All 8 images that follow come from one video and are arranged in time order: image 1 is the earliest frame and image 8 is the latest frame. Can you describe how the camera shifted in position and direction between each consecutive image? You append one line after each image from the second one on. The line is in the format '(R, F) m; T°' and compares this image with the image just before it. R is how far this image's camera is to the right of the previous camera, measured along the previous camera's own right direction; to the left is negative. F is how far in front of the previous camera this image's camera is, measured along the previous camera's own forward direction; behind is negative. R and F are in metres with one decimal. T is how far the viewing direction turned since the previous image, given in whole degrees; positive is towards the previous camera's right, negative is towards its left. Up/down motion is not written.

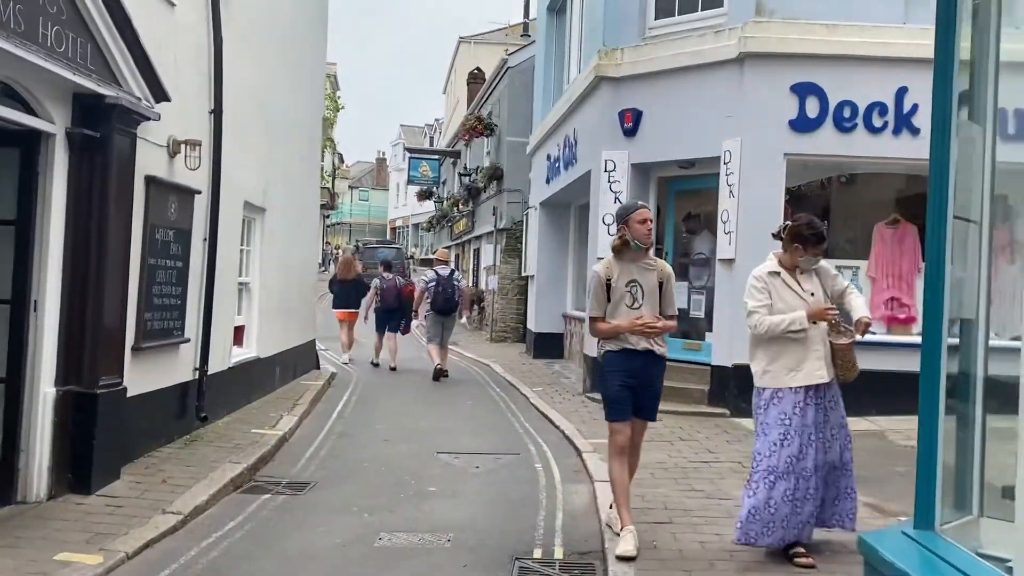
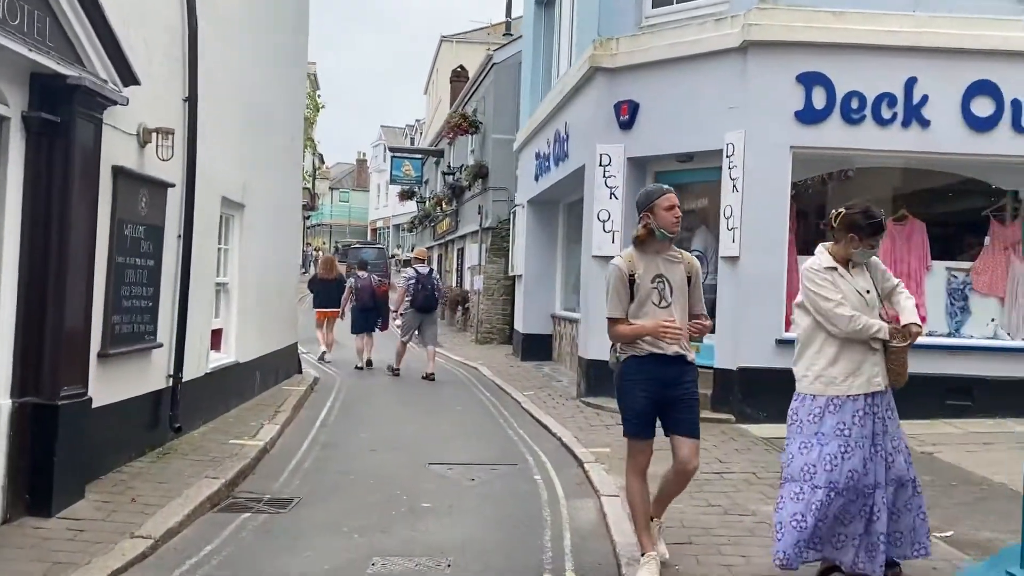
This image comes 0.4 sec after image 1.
(-0.1, +0.5) m; +1°
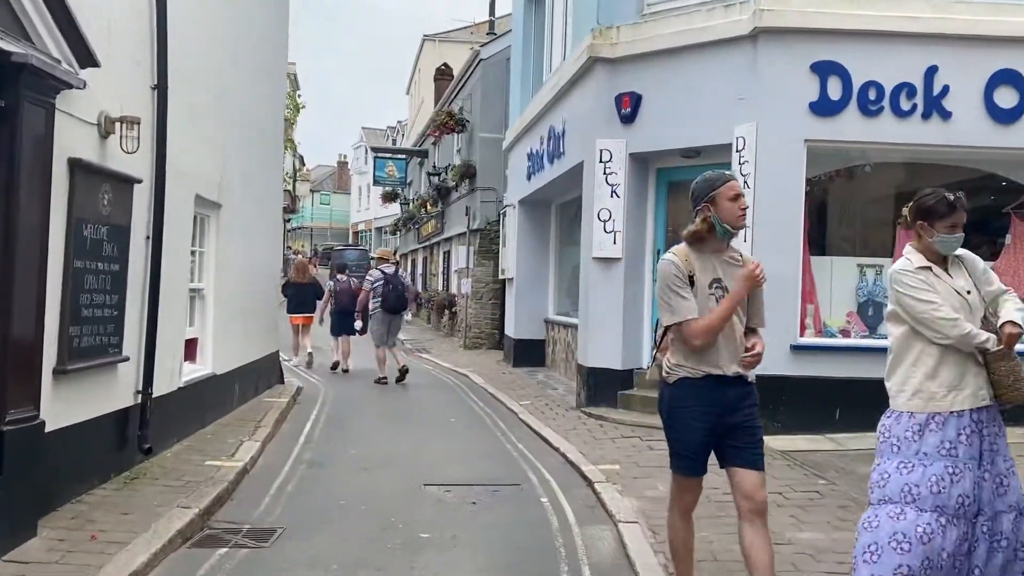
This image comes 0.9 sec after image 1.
(-0.1, +0.6) m; +1°
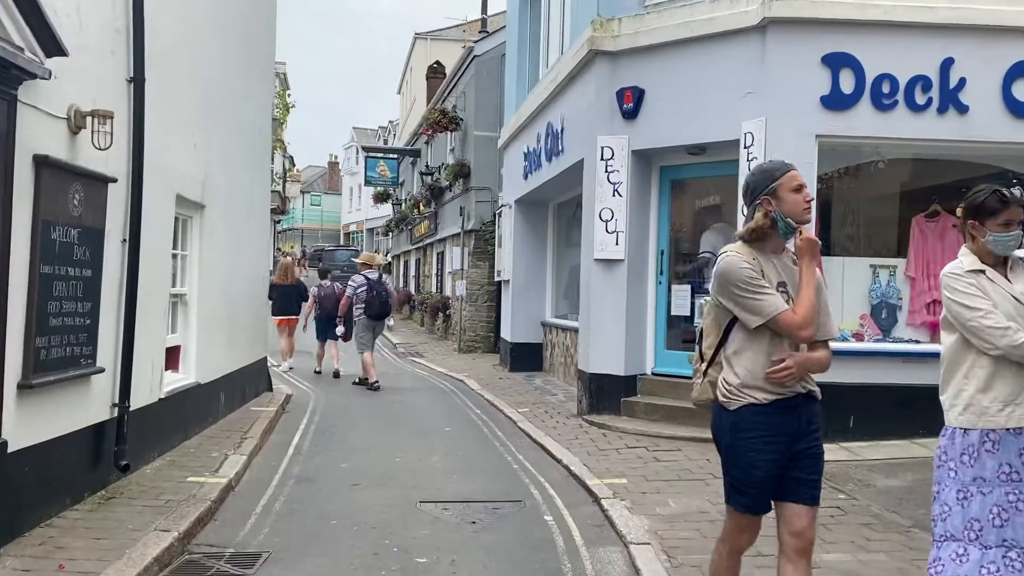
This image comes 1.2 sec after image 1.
(-0.1, +0.4) m; 0°
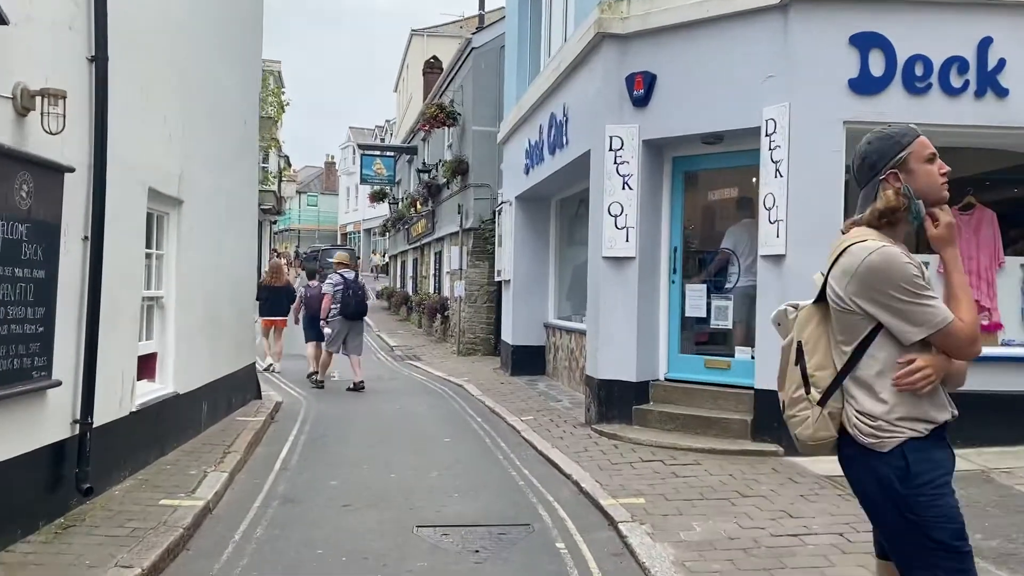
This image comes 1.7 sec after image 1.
(0.0, +0.6) m; 0°
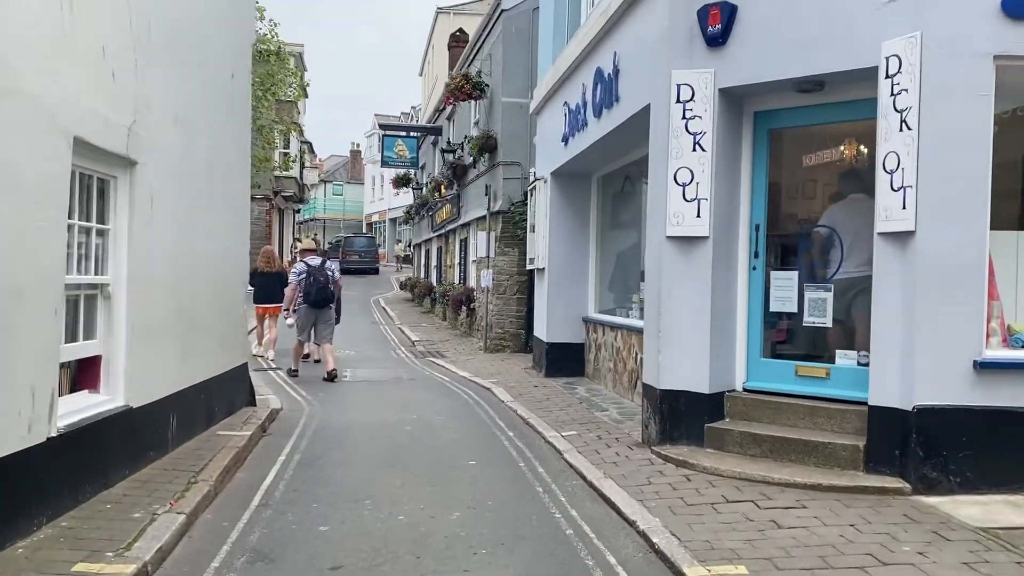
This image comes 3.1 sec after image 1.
(-0.1, +1.7) m; -2°
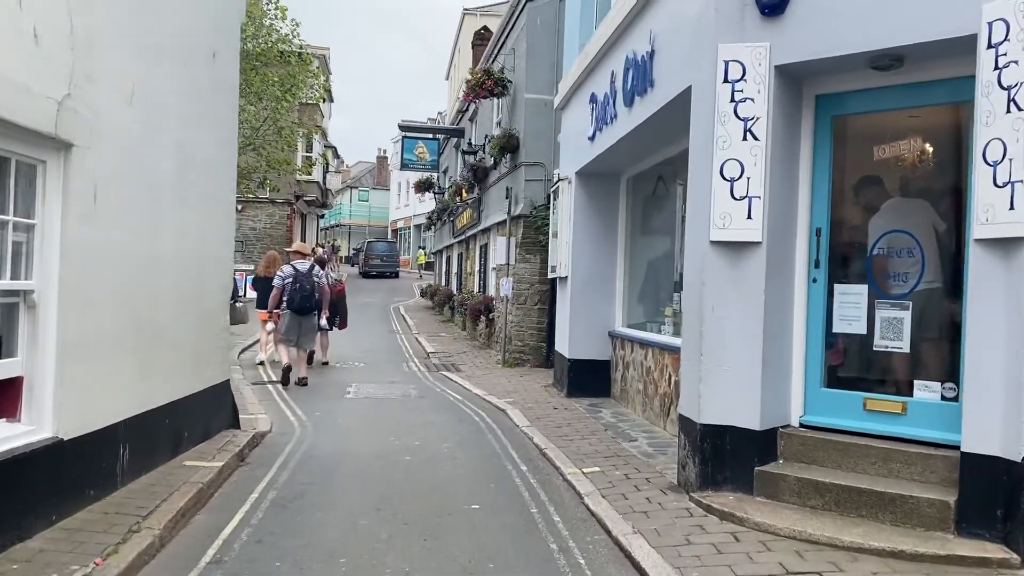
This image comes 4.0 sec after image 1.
(+0.1, +1.1) m; -2°
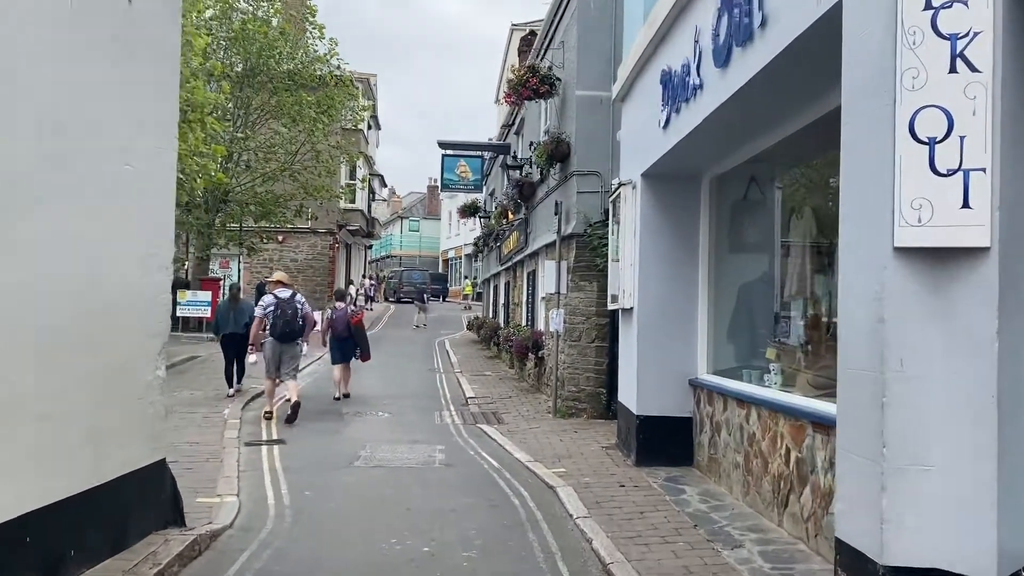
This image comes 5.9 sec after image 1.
(+0.1, +2.3) m; -4°
